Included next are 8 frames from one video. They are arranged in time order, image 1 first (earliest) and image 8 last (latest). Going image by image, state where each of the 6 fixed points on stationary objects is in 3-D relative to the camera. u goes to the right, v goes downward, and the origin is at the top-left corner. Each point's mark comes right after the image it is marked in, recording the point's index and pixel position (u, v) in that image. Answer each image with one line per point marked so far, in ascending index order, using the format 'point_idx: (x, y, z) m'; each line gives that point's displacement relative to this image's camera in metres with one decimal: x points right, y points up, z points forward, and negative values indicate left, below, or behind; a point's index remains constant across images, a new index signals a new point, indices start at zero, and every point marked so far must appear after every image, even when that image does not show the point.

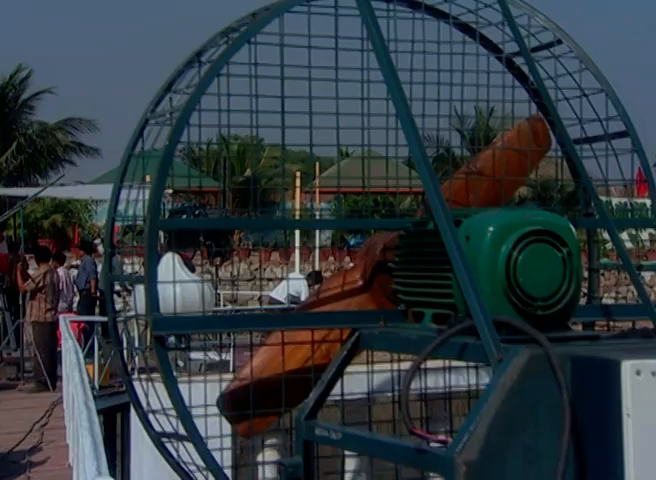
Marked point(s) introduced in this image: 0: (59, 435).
0: (-3.1, -2.2, +10.4) m
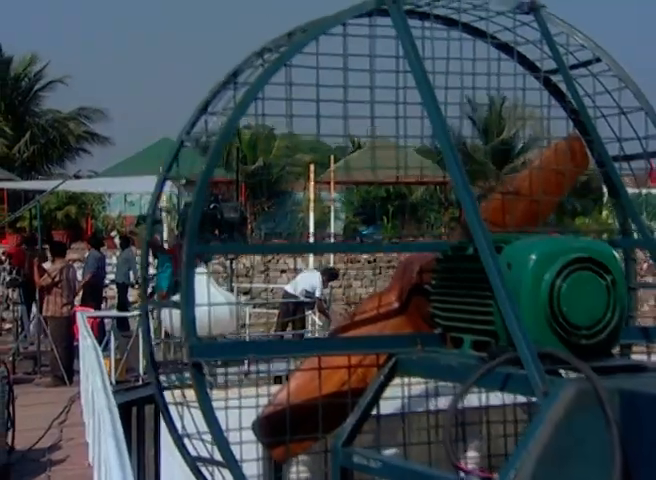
0: (-2.8, -2.2, +10.4) m
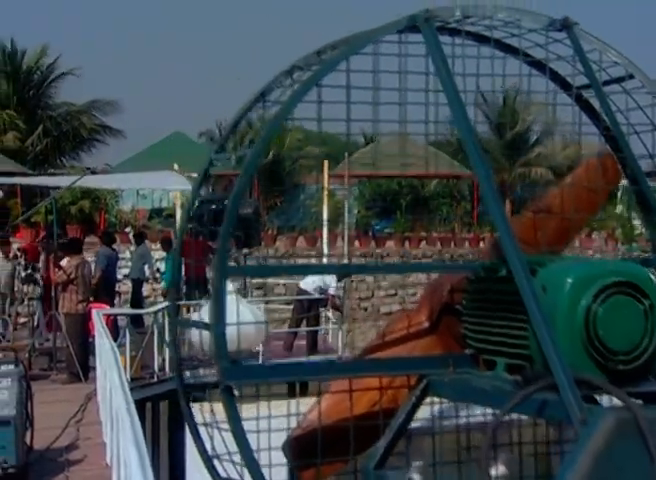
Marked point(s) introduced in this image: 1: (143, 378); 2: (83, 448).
0: (-2.7, -2.2, +10.4) m
1: (-2.6, -2.0, +13.1) m
2: (-2.6, -2.2, +9.8) m
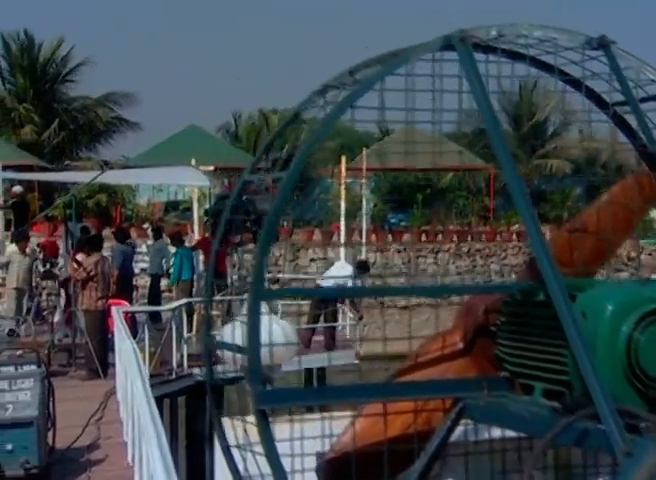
0: (-2.4, -2.2, +10.5) m
1: (-2.4, -1.9, +13.1) m
2: (-2.4, -2.2, +9.9) m
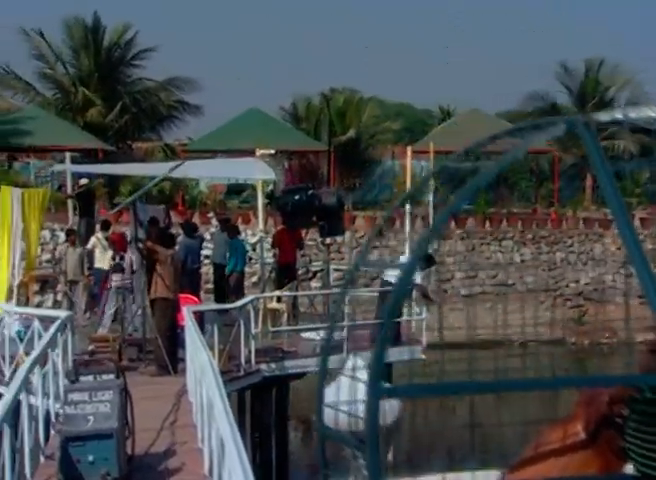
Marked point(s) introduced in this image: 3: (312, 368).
0: (-1.6, -2.2, +10.6) m
1: (-1.4, -1.9, +13.2) m
2: (-1.6, -2.3, +10.0) m
3: (-0.2, -1.9, +14.0) m
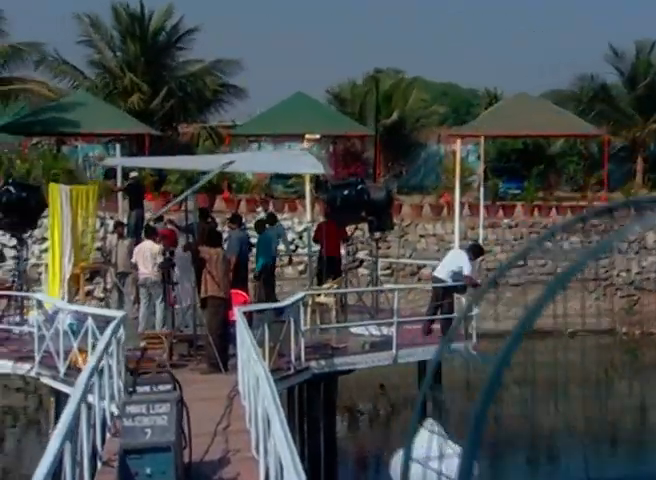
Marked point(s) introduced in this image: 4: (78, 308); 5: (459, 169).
0: (-1.0, -2.3, +10.7) m
1: (-0.7, -1.9, +13.3) m
2: (-1.0, -2.5, +10.1) m
3: (+0.5, -1.9, +14.0) m
4: (-3.6, -1.0, +13.1) m
5: (+2.7, +1.4, +18.8) m
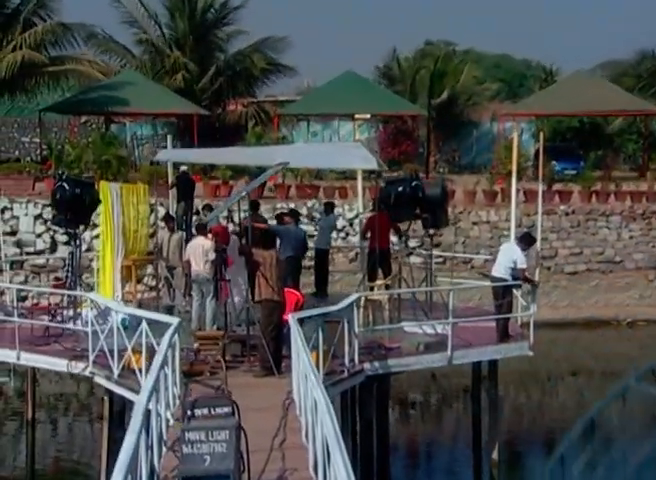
0: (-0.3, -2.5, +10.6) m
1: (+0.1, -1.9, +13.2) m
2: (-0.4, -2.7, +10.0) m
3: (+1.3, -1.9, +13.8) m
4: (-2.8, -1.0, +13.1) m
5: (+3.8, +1.7, +18.3) m
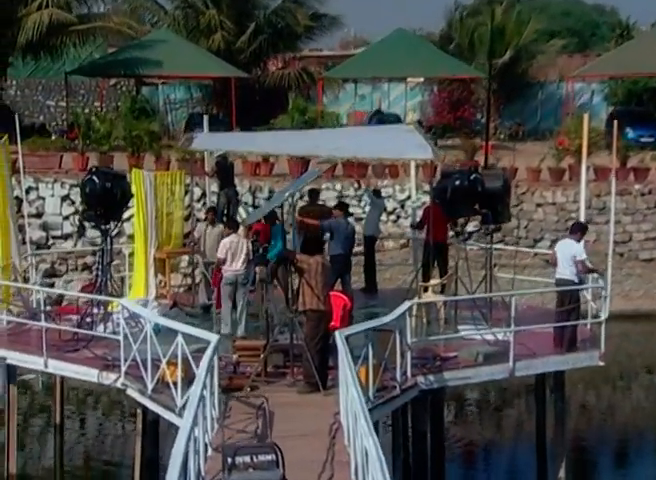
0: (+0.2, -2.9, +9.4) m
1: (+0.8, -2.0, +11.9) m
2: (+0.1, -3.1, +8.9) m
3: (+2.0, -1.9, +12.5) m
4: (-2.1, -1.1, +11.9) m
5: (+4.7, +2.1, +16.5) m
